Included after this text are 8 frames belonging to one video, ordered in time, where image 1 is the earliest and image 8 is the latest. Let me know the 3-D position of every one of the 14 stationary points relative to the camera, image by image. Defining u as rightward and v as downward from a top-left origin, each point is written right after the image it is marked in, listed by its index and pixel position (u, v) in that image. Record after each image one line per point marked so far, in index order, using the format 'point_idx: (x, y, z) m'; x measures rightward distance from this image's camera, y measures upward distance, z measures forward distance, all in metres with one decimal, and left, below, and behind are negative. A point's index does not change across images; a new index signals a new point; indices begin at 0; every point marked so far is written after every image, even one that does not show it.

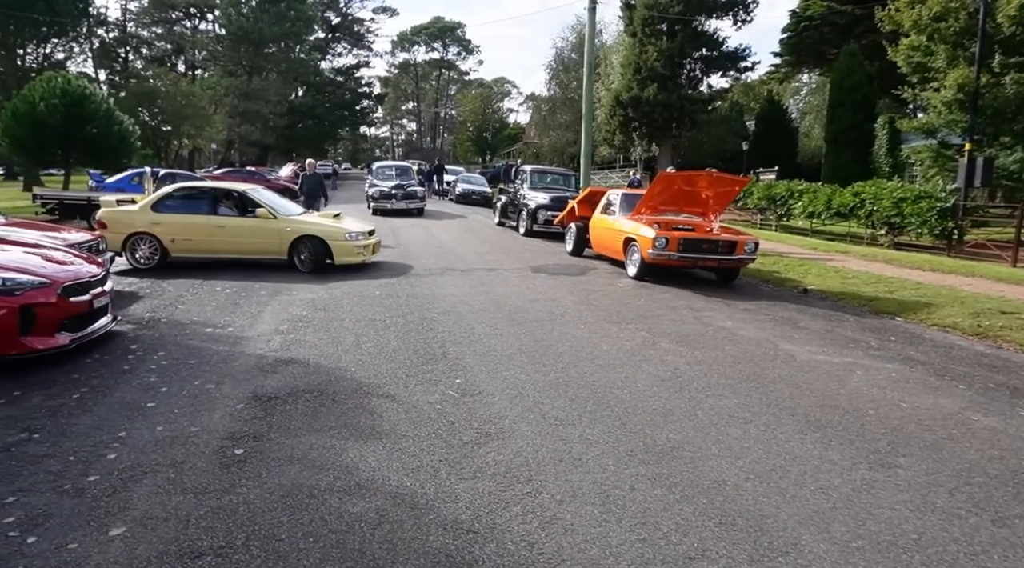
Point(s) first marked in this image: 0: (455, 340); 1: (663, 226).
0: (-0.6, -0.6, +7.5) m
1: (+2.7, +1.0, +12.8) m
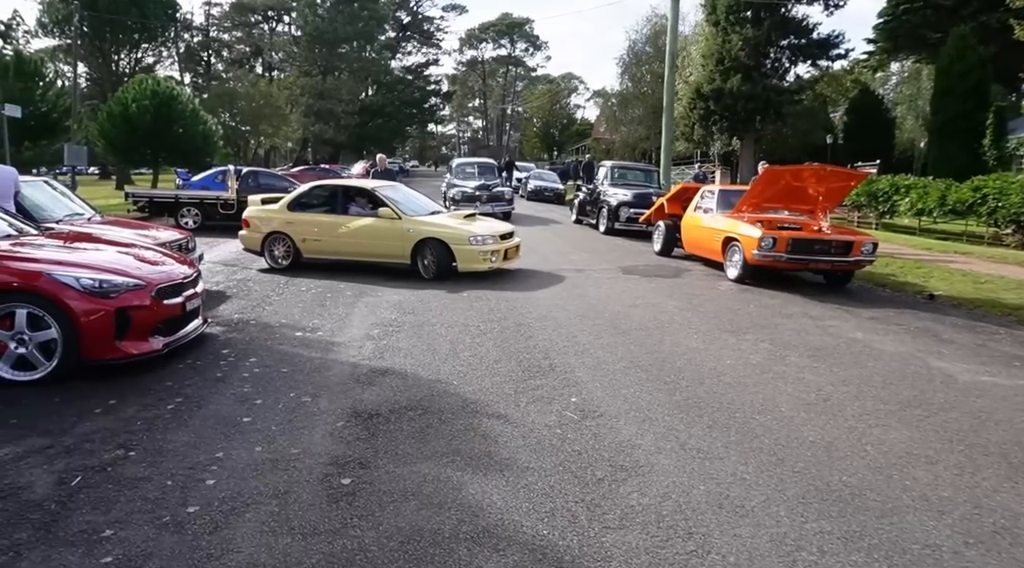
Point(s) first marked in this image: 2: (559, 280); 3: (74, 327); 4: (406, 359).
0: (+0.5, -0.6, +6.9) m
1: (+4.2, +1.0, +11.8) m
2: (+0.7, +0.1, +11.1) m
3: (-3.5, -0.3, +5.8) m
4: (-1.0, -0.7, +6.6) m
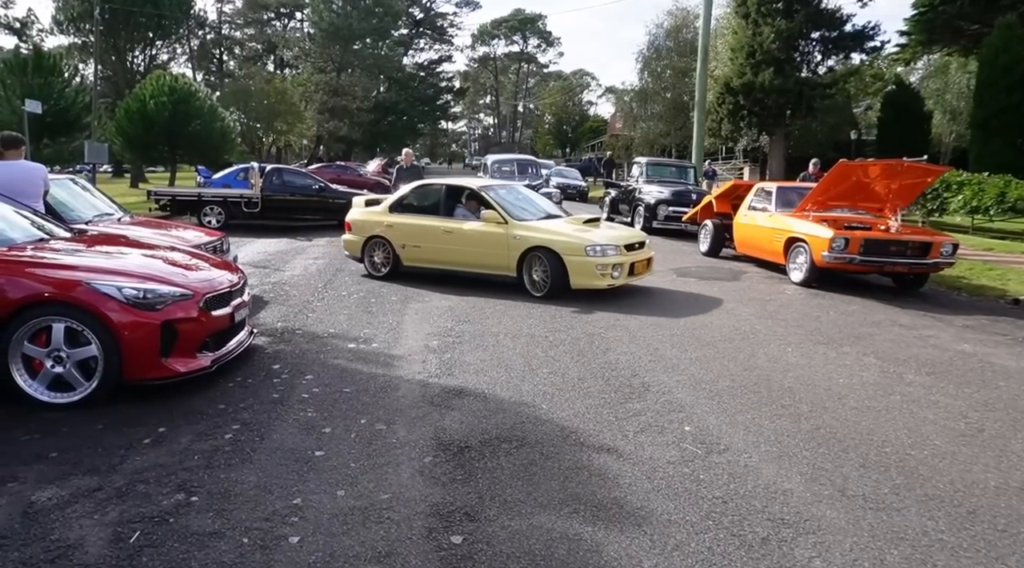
0: (+1.2, -0.7, +6.2) m
1: (+5.0, +0.9, +11.1) m
2: (+1.5, 0.0, +10.4) m
3: (-2.8, -0.4, +5.1) m
4: (-0.3, -0.8, +5.9) m
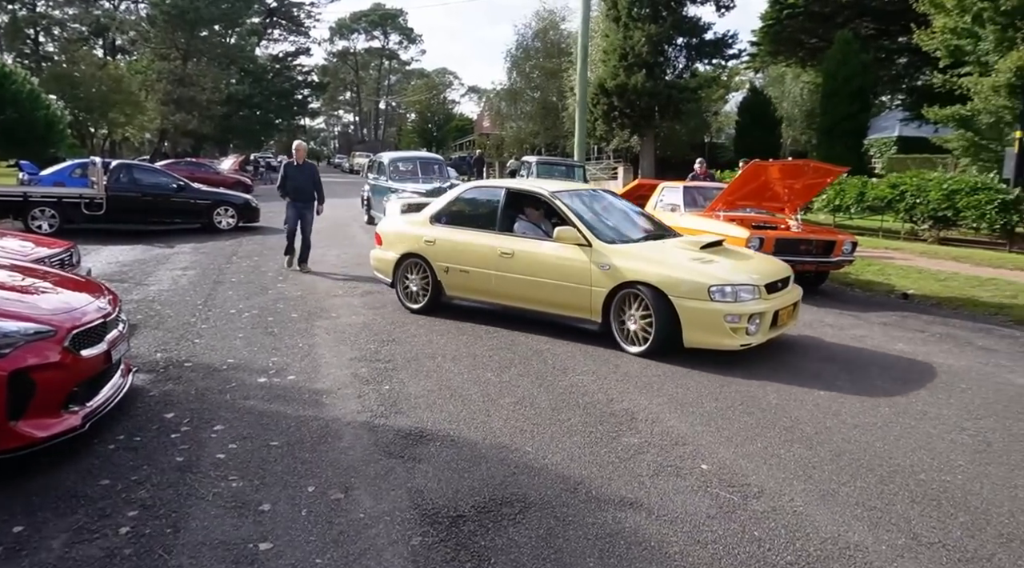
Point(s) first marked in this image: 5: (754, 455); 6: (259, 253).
0: (+0.8, -0.8, +5.6) m
1: (+3.6, +0.9, +11.0) m
2: (+0.3, -0.1, +9.6) m
3: (-2.9, -0.6, +3.7) m
4: (-0.5, -0.9, +4.9) m
5: (+1.5, -1.0, +4.4) m
6: (-4.5, +0.5, +12.7) m
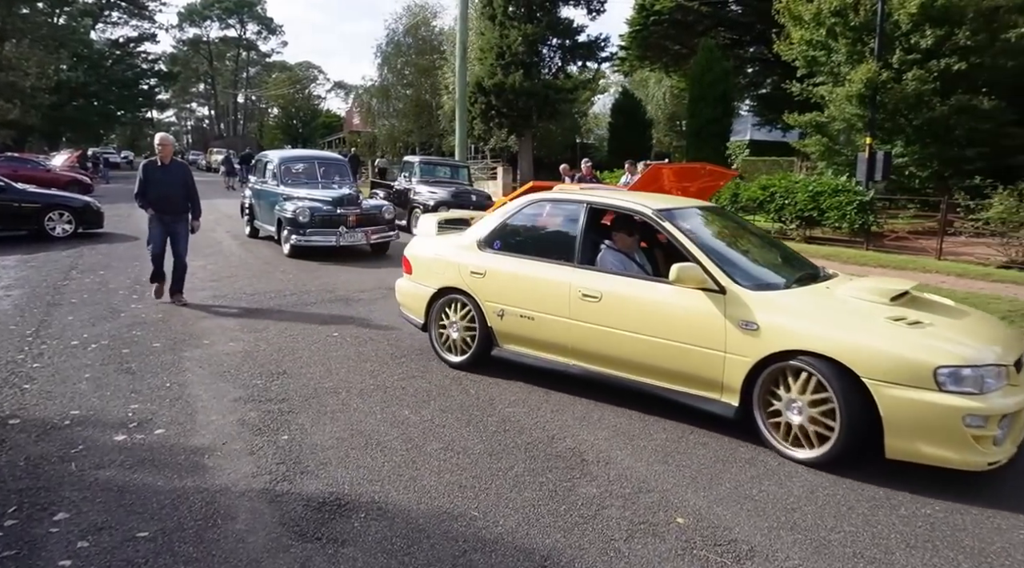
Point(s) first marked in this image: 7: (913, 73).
0: (+0.3, -0.9, +4.9) m
1: (+2.0, +0.8, +10.8) m
2: (-1.0, -0.2, +8.8) m
3: (-3.0, -0.8, +2.4) m
4: (-0.9, -1.0, +4.0) m
5: (+1.2, -1.2, +3.9) m
6: (-6.3, +0.3, +11.0) m
7: (+10.4, +5.5, +18.6) m
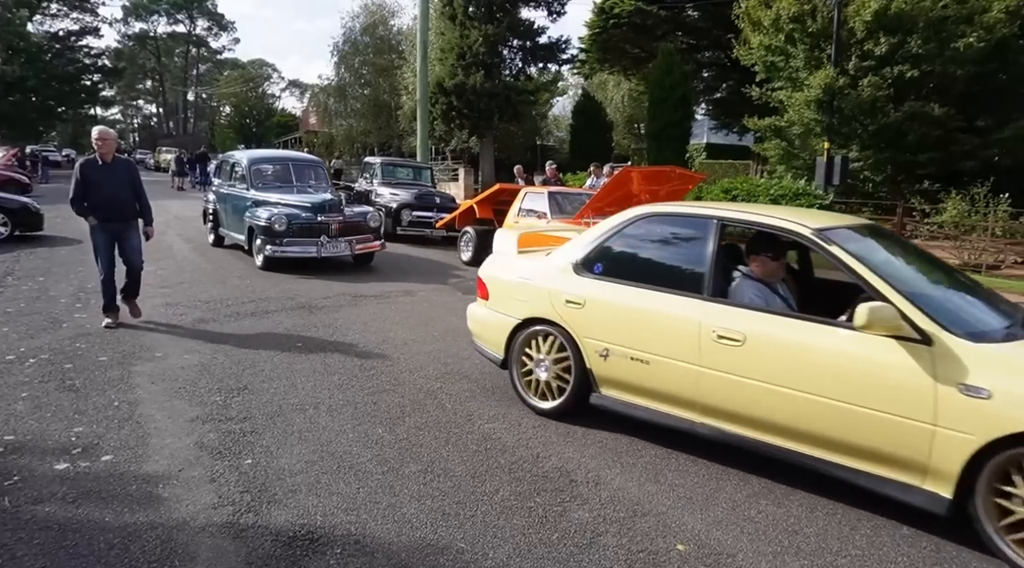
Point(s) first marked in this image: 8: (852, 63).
0: (+0.2, -1.0, +4.6) m
1: (+1.5, +0.8, +10.6) m
2: (-1.3, -0.3, +8.5) m
3: (-3.0, -0.9, +1.9) m
4: (-1.0, -1.1, +3.7) m
5: (+1.1, -1.2, +3.7) m
6: (-6.8, +0.2, +10.4) m
7: (+9.5, +5.4, +18.9) m
8: (+9.1, +5.9, +19.1) m
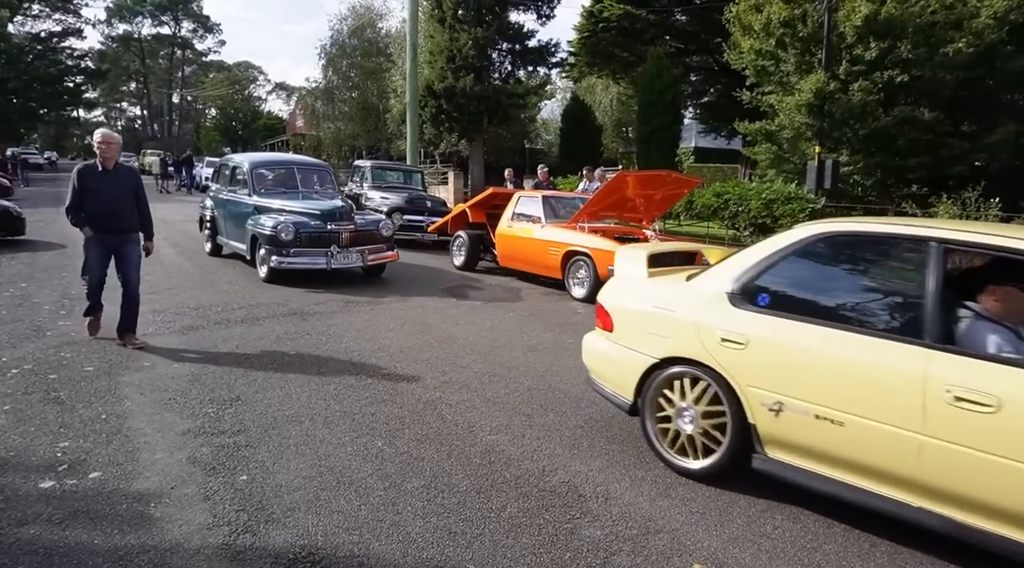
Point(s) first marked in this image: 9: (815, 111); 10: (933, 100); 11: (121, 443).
0: (+0.2, -1.1, +4.5) m
1: (+1.4, +0.7, +10.5) m
2: (-1.4, -0.4, +8.3) m
3: (-2.9, -0.9, +1.7) m
4: (-0.9, -1.1, +3.6) m
5: (+1.1, -1.3, +3.5) m
6: (-6.8, +0.1, +10.1) m
7: (+9.2, +5.3, +19.0) m
8: (+8.9, +5.8, +19.2) m
9: (+8.2, +4.7, +19.2) m
10: (+11.7, +5.1, +19.8) m
11: (-2.4, -1.0, +4.3) m
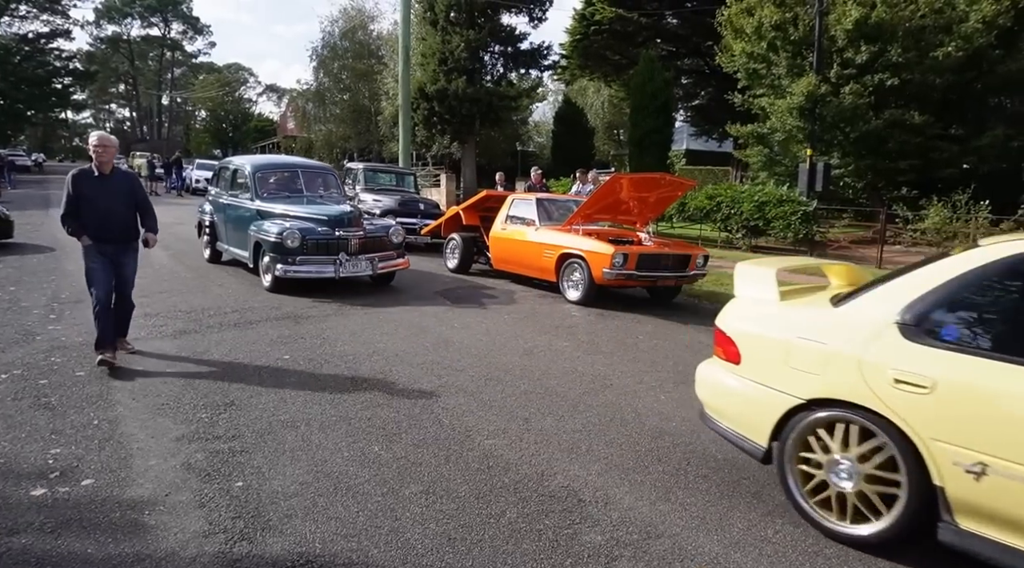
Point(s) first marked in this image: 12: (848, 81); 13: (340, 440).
0: (+0.2, -1.1, +4.5) m
1: (+1.4, +0.6, +10.5) m
2: (-1.4, -0.4, +8.3) m
3: (-2.9, -0.9, +1.7) m
4: (-0.9, -1.2, +3.5) m
5: (+1.1, -1.3, +3.5) m
6: (-6.9, +0.1, +10.0) m
7: (+9.0, +5.2, +19.1) m
8: (+8.7, +5.8, +19.3) m
9: (+8.0, +4.6, +19.3) m
10: (+11.5, +5.1, +20.0) m
11: (-2.4, -1.0, +4.2) m
12: (+9.1, +5.5, +19.3) m
13: (-1.1, -1.0, +4.5) m
